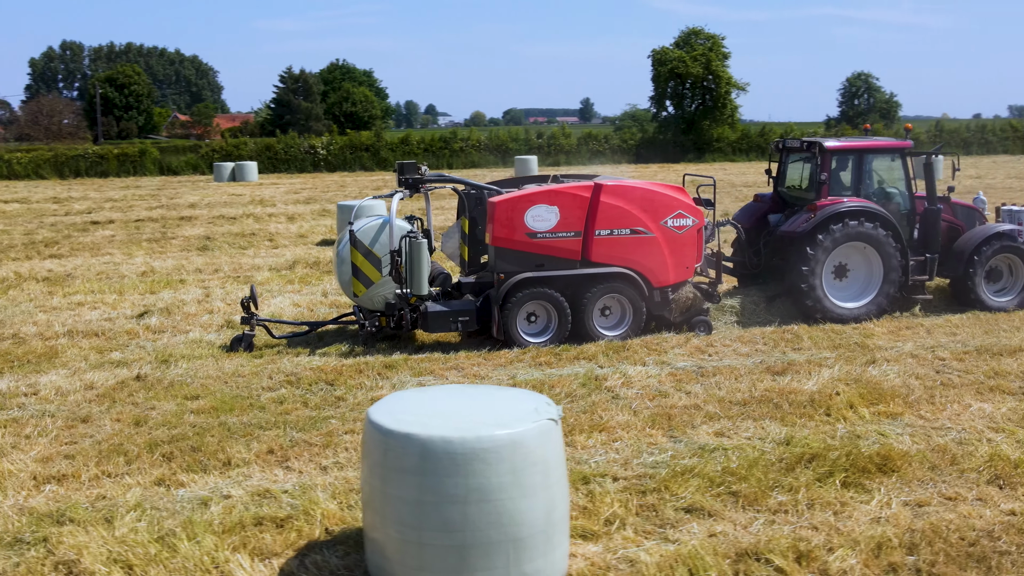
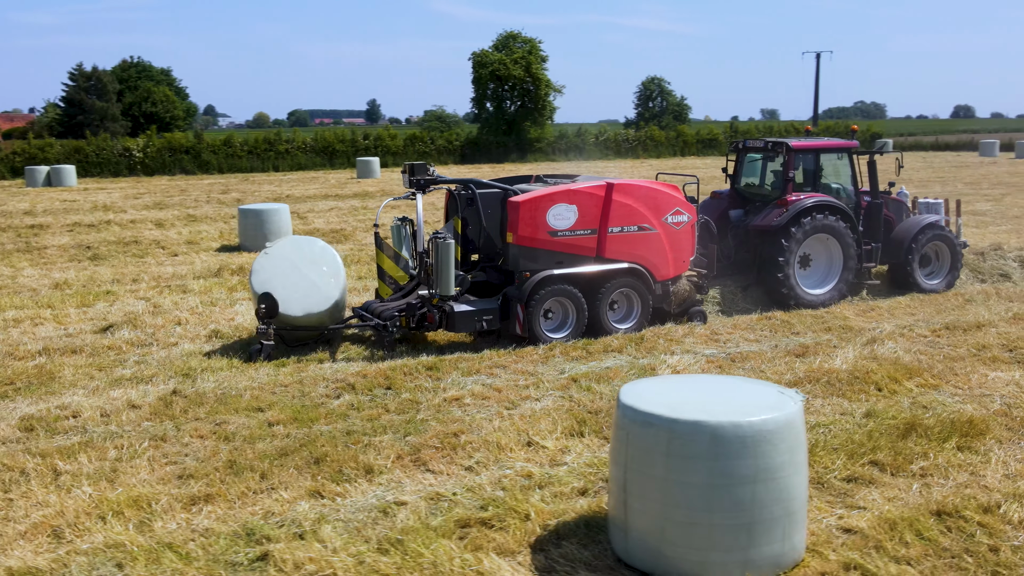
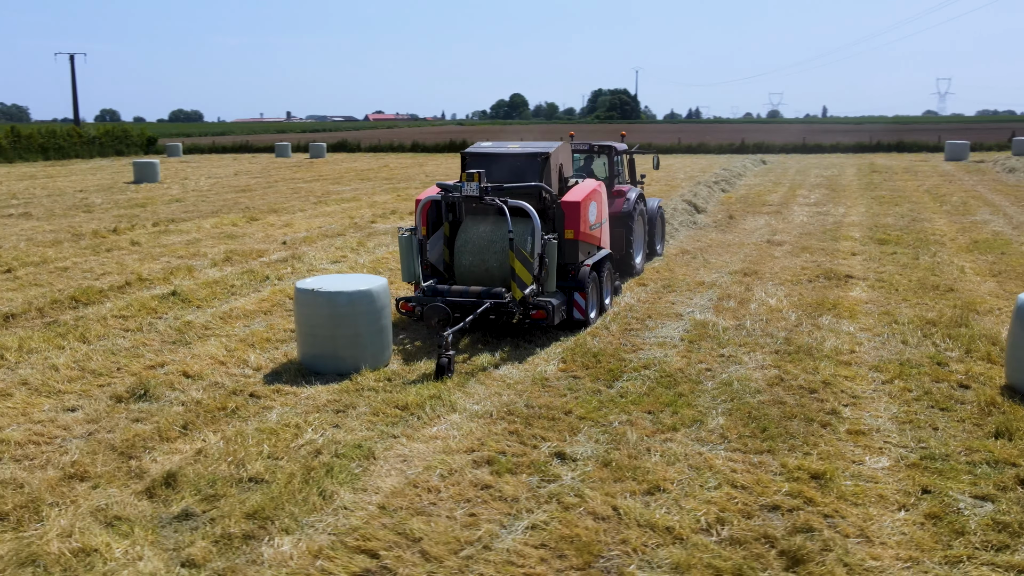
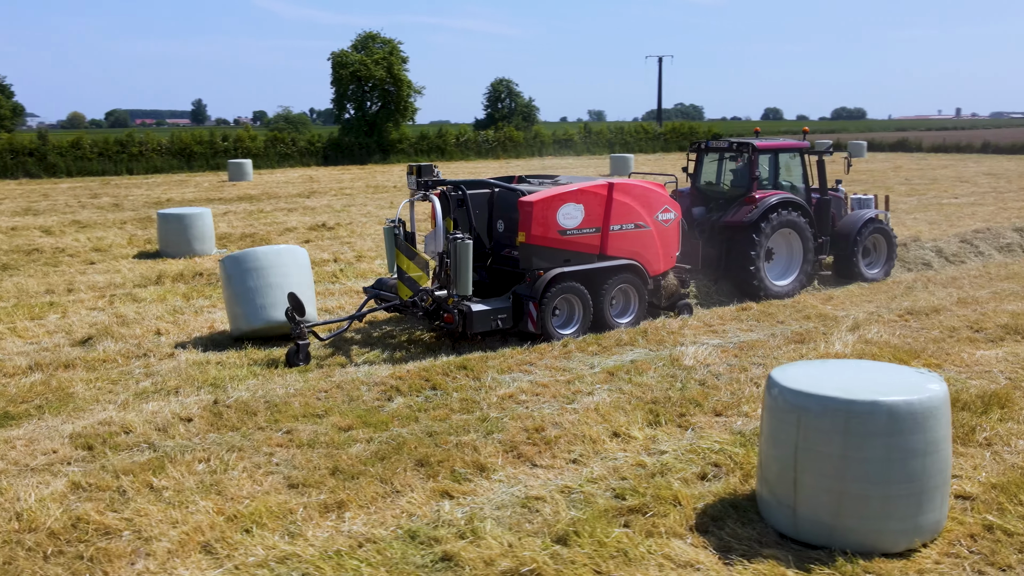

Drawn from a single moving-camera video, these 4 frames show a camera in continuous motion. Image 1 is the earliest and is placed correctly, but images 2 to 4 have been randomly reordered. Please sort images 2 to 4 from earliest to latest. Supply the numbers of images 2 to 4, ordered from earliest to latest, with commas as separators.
2, 4, 3
